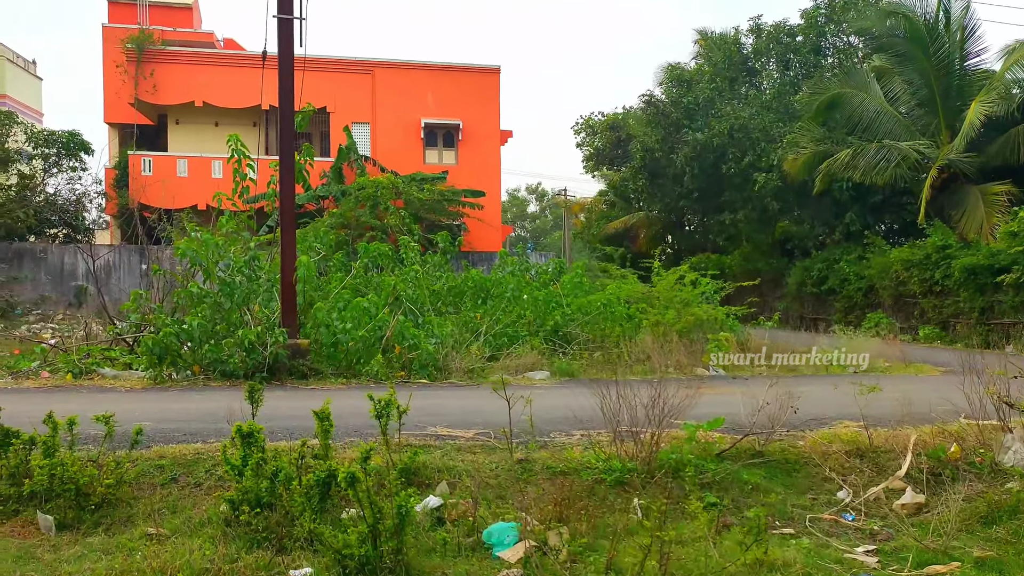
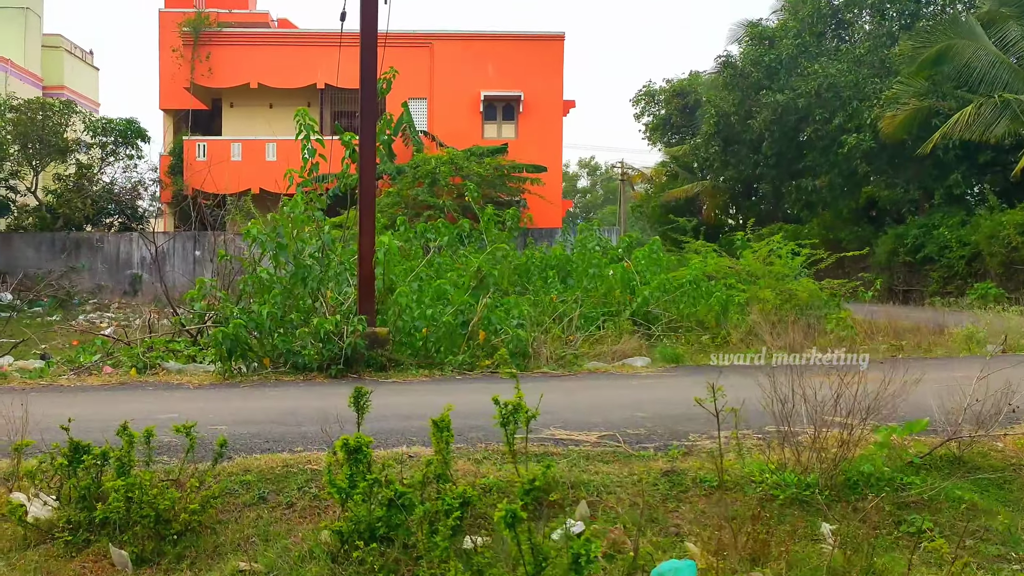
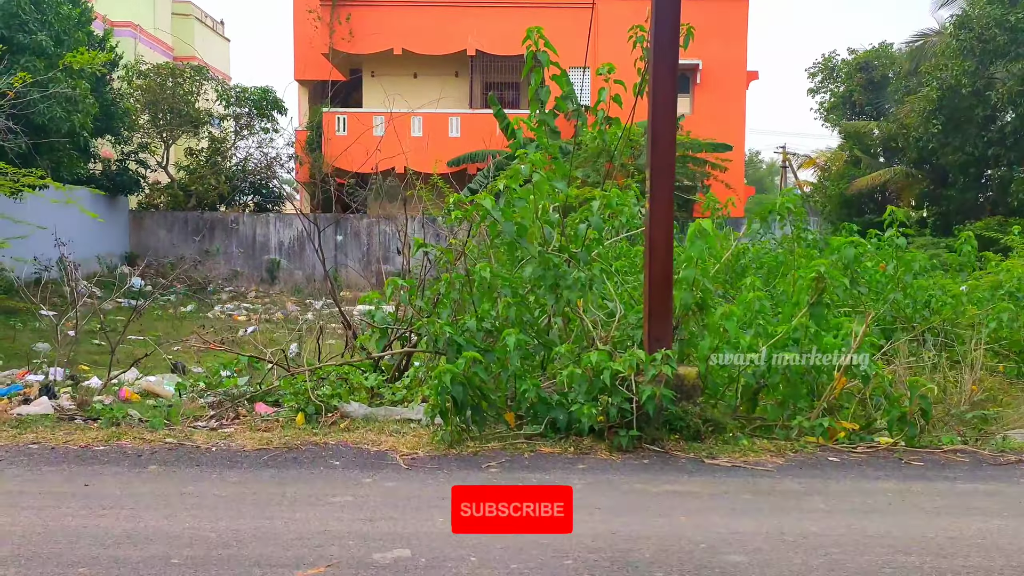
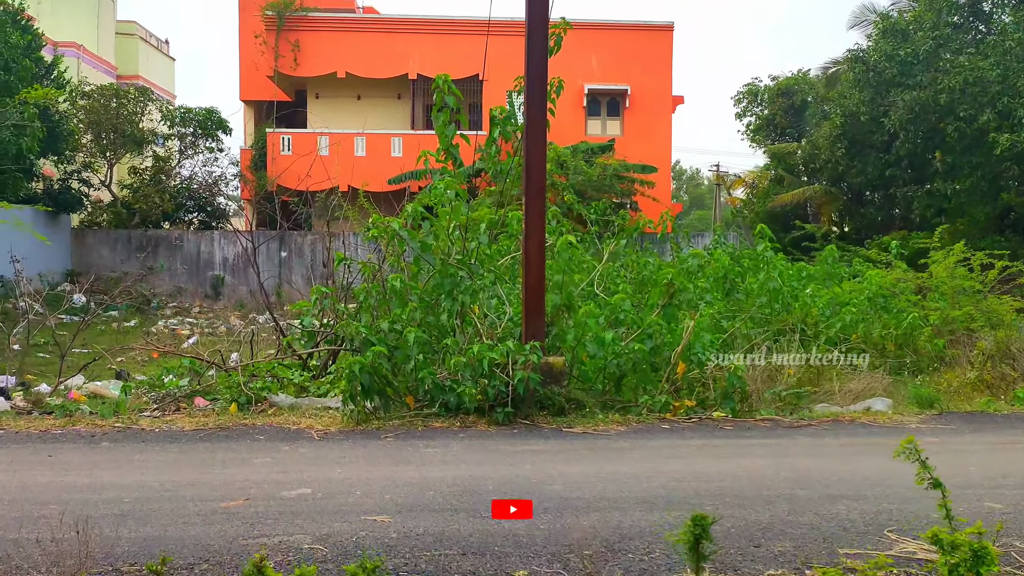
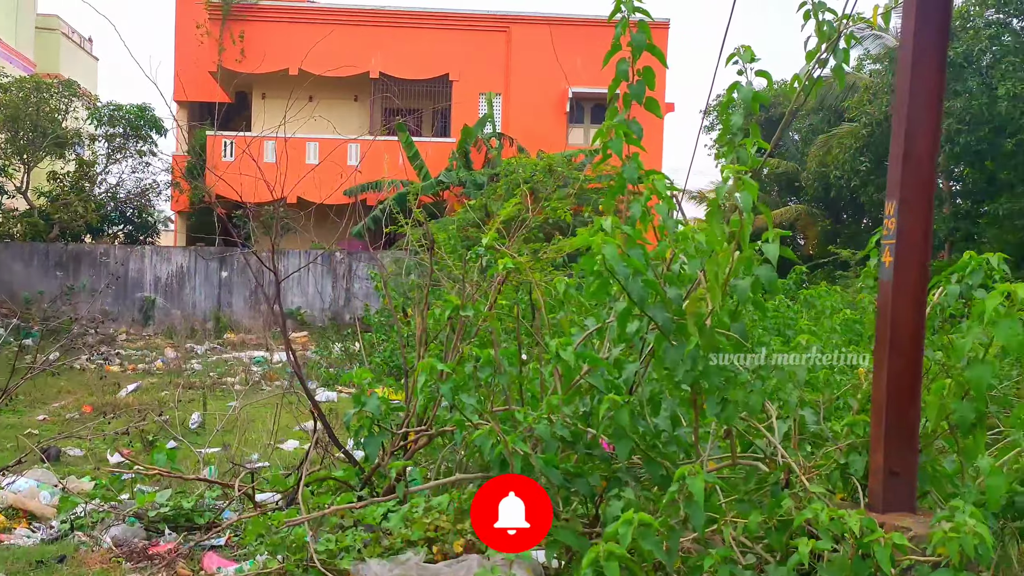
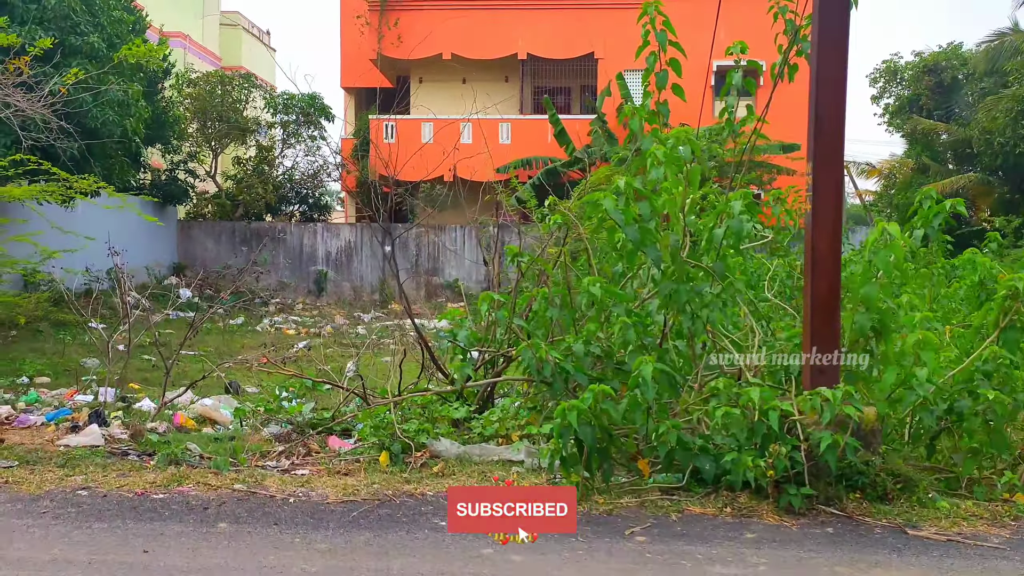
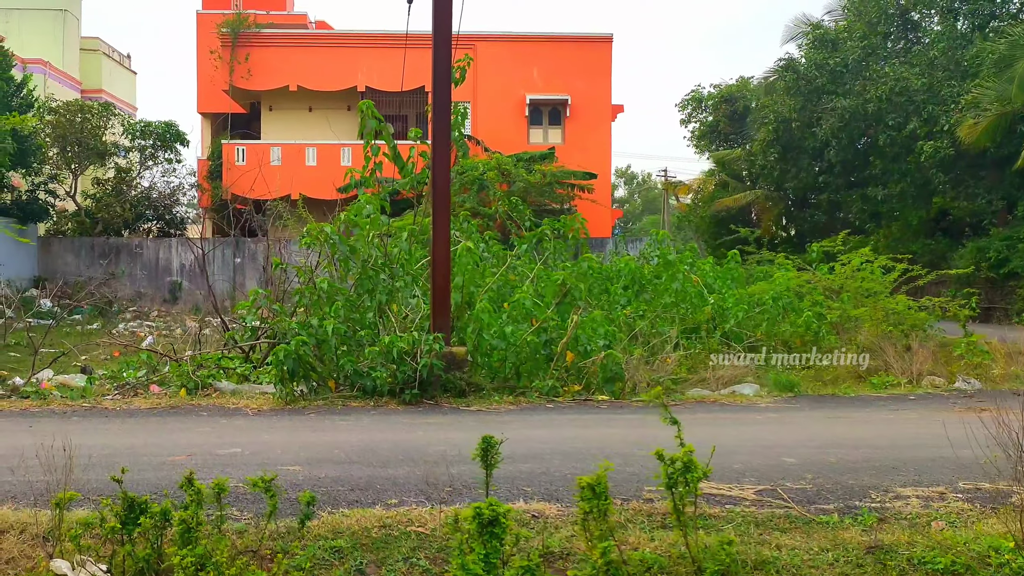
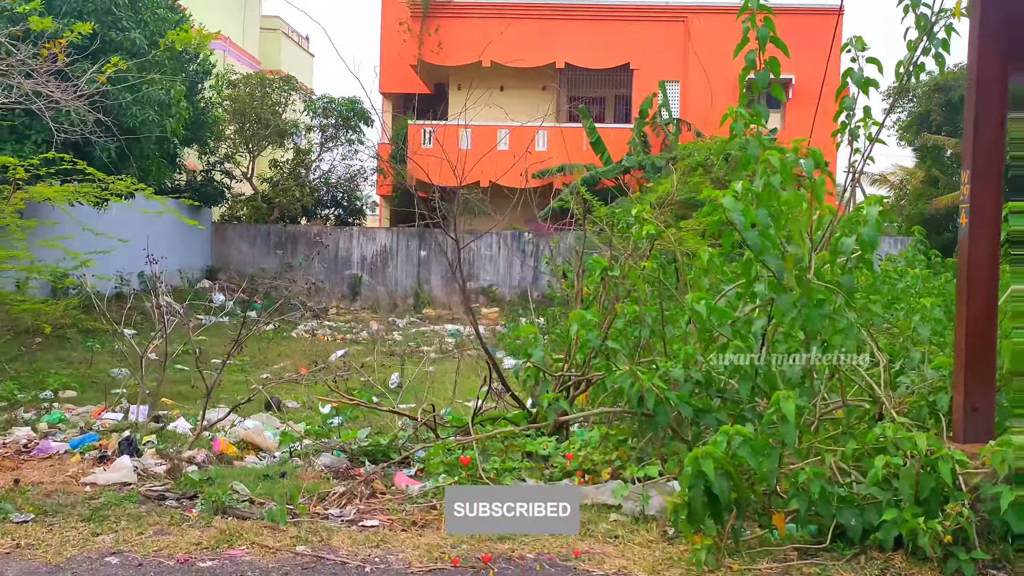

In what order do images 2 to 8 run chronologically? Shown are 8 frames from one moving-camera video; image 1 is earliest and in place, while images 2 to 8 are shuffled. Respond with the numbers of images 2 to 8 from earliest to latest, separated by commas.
2, 7, 4, 3, 6, 8, 5
